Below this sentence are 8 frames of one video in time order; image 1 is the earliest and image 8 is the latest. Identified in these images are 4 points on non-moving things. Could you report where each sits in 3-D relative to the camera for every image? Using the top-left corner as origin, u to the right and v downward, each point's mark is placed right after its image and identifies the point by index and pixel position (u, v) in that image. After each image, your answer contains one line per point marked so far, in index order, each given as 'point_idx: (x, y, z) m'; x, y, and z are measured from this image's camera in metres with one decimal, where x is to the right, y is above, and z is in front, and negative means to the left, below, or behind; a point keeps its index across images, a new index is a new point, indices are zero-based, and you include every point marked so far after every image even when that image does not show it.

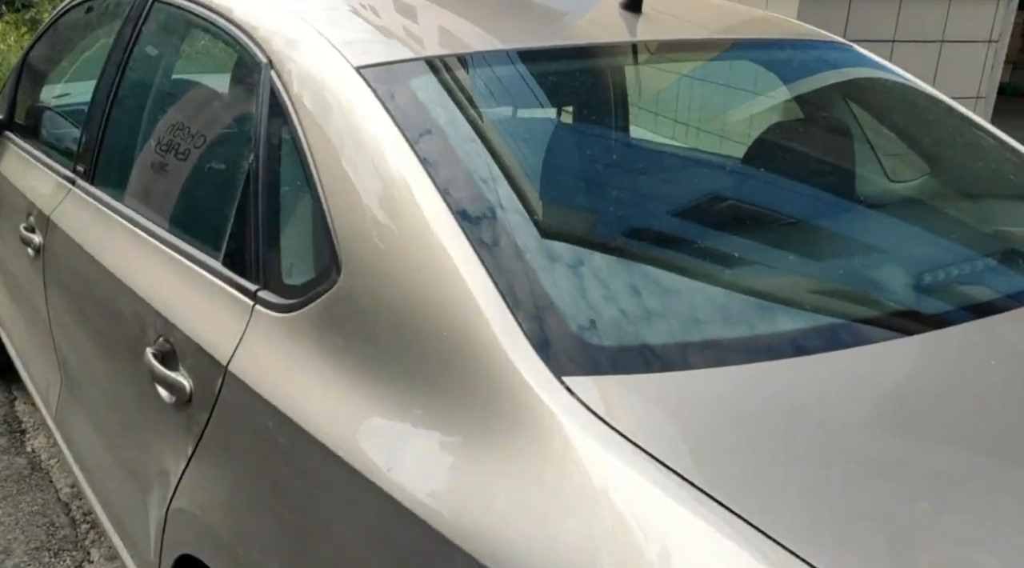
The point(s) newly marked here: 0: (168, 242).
0: (-0.7, +0.1, +1.6) m
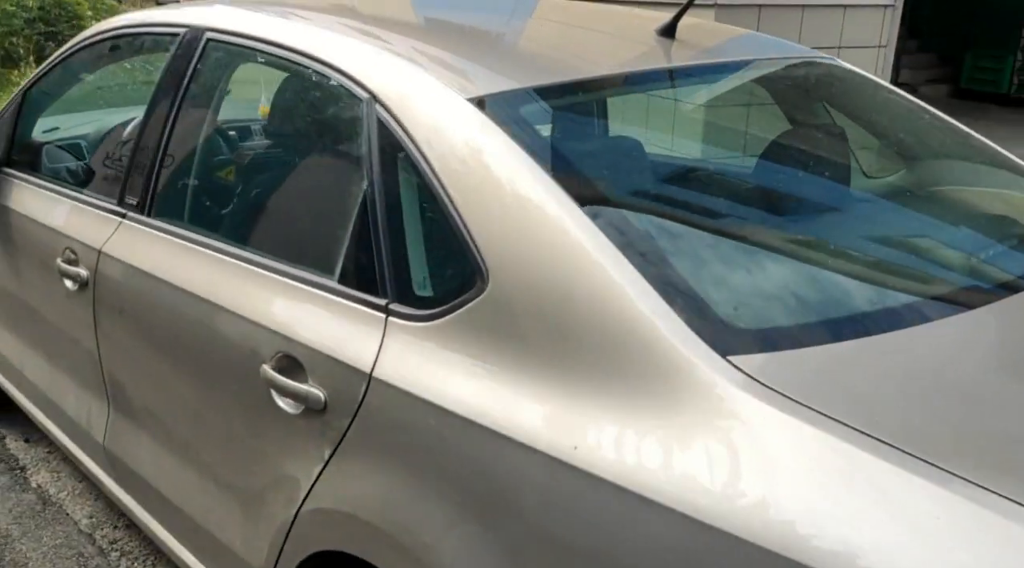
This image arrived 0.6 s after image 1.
0: (-0.5, 0.0, +1.8) m
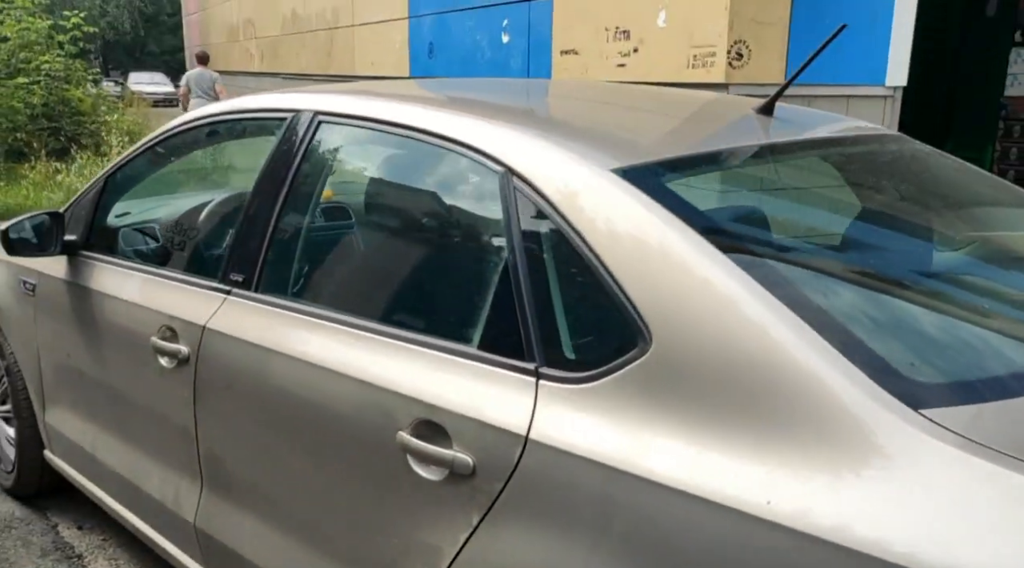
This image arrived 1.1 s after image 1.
0: (-0.2, -0.1, +1.8) m
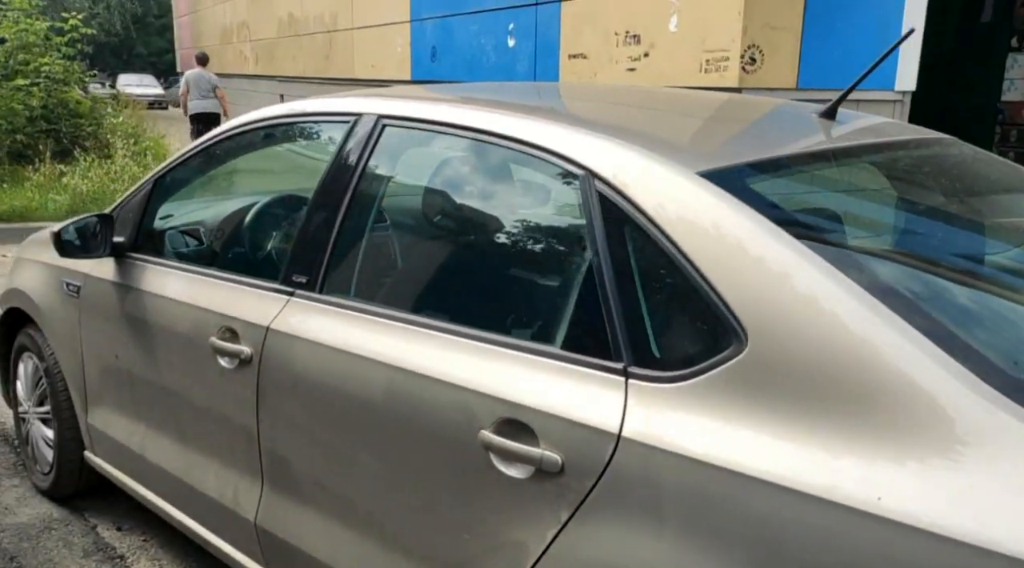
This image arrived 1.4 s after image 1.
0: (-0.1, -0.1, +1.8) m
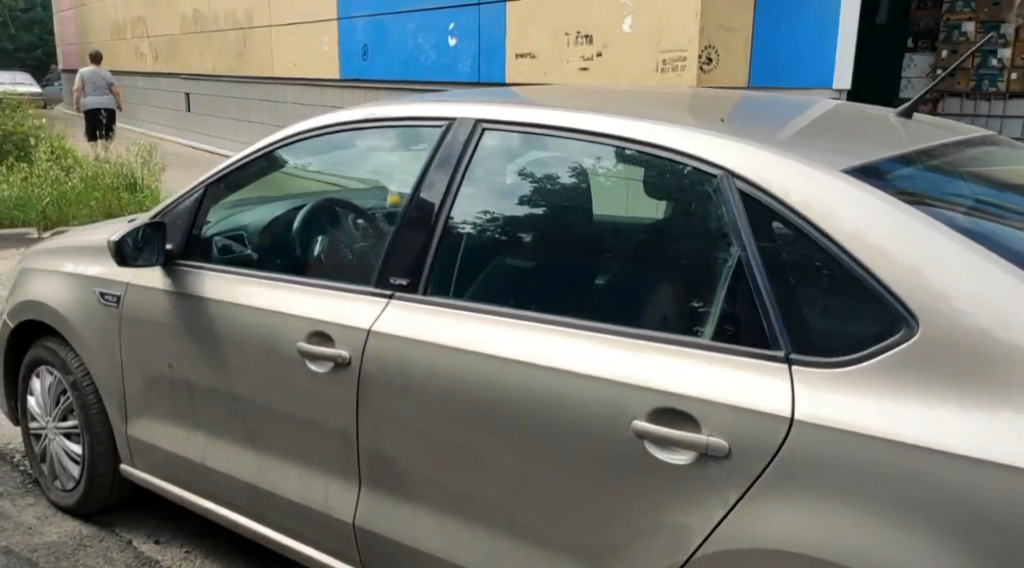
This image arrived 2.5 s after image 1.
0: (+0.2, -0.1, +1.9) m
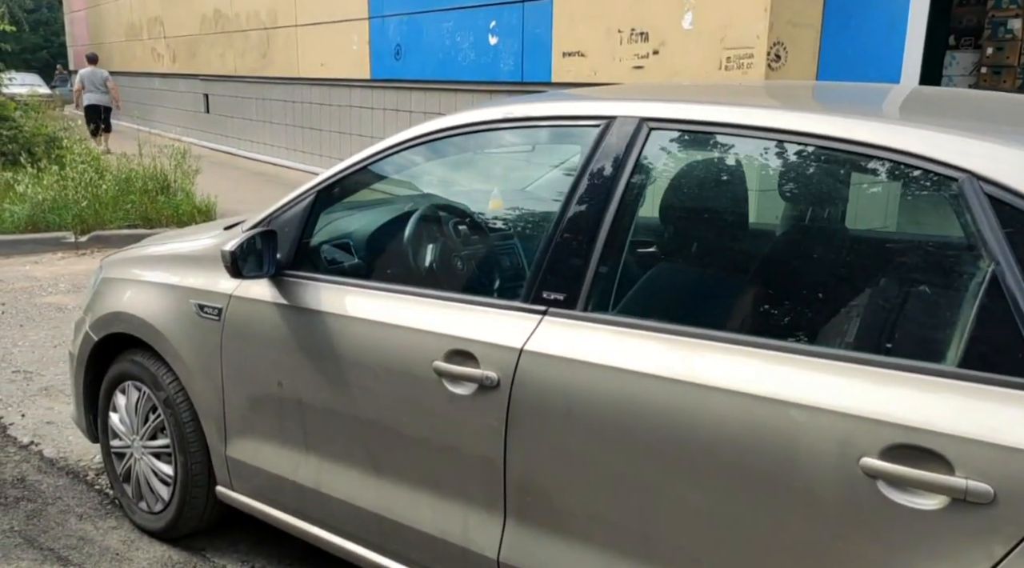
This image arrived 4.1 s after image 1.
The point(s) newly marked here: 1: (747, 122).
0: (+0.7, -0.1, +1.7) m
1: (+0.6, +0.4, +2.0) m
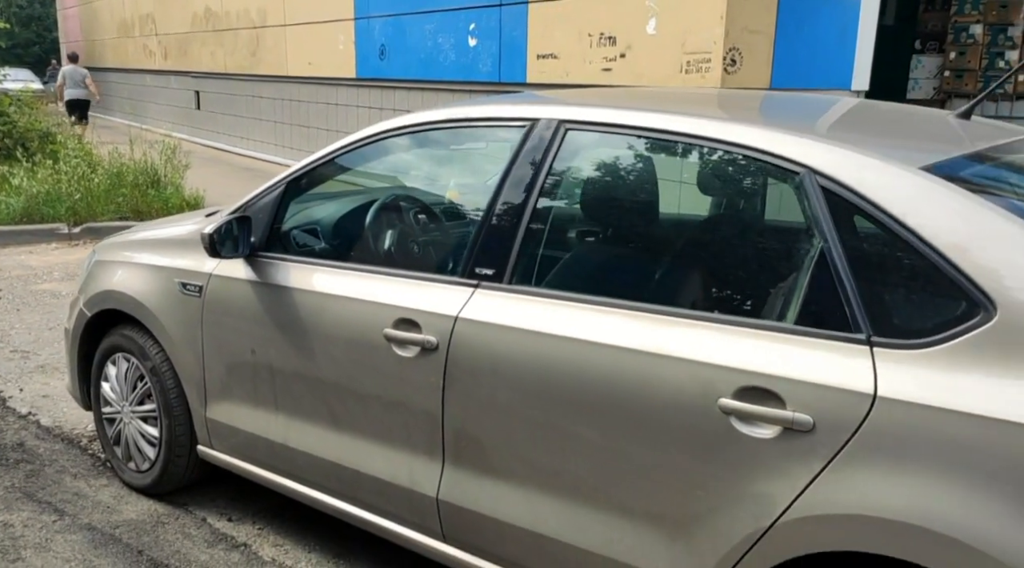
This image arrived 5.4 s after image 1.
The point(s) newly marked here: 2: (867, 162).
0: (+0.5, -0.1, +2.1) m
1: (+0.4, +0.4, +2.3) m
2: (+0.8, +0.3, +1.9) m
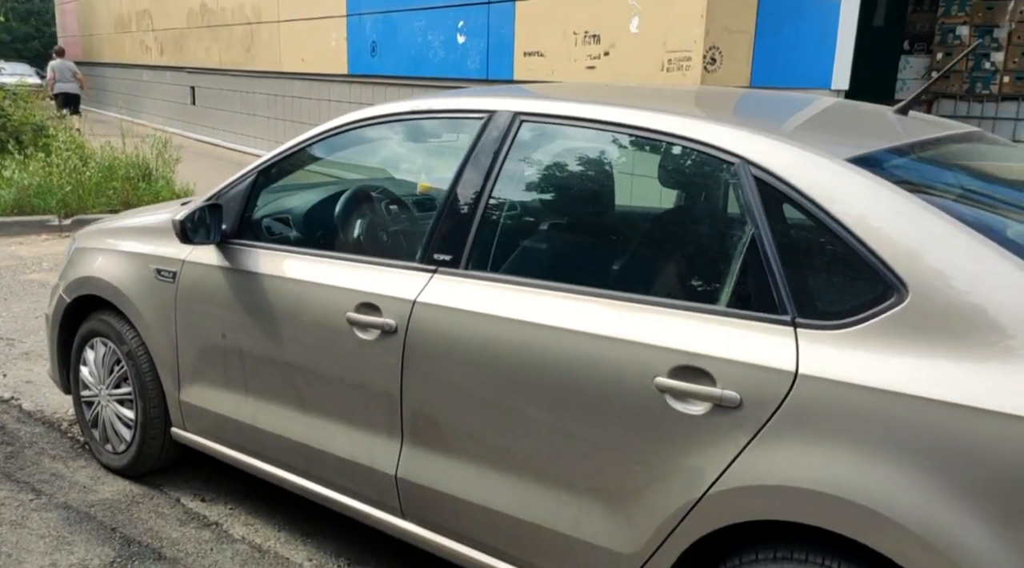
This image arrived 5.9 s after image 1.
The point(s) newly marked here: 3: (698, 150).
0: (+0.3, 0.0, +2.2) m
1: (+0.2, +0.5, +2.4) m
2: (+0.7, +0.3, +2.0) m
3: (+0.5, +0.4, +2.2) m
